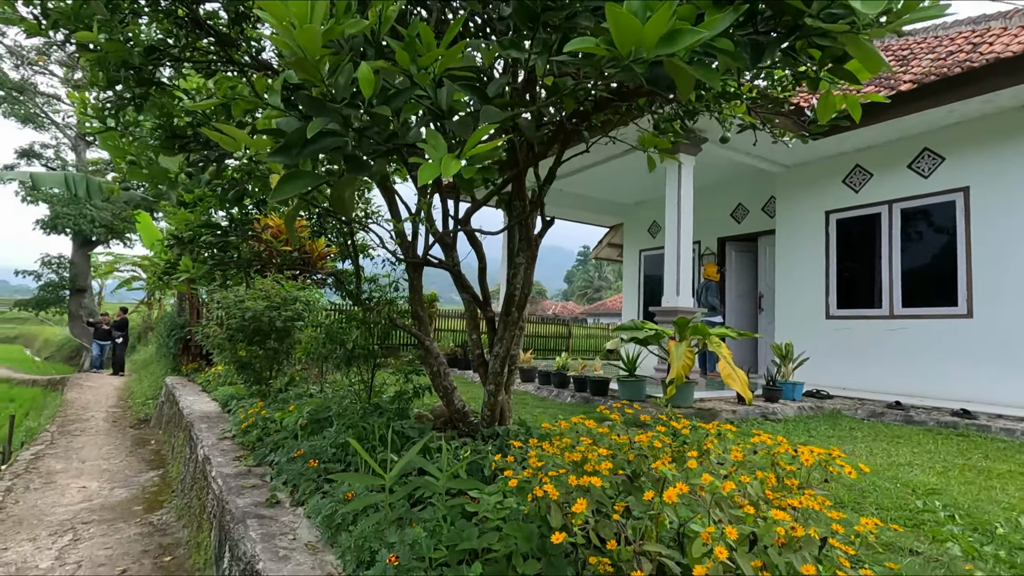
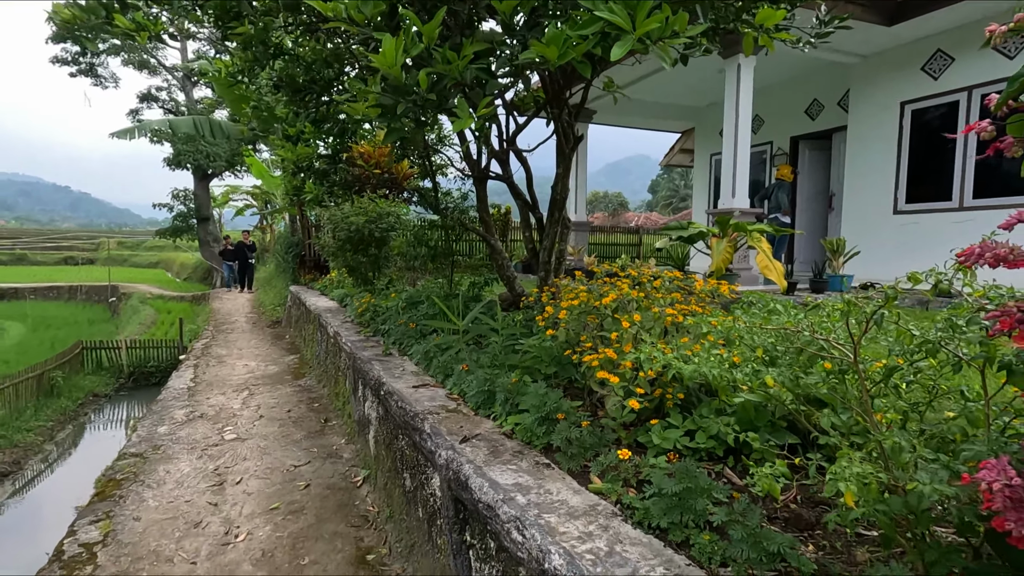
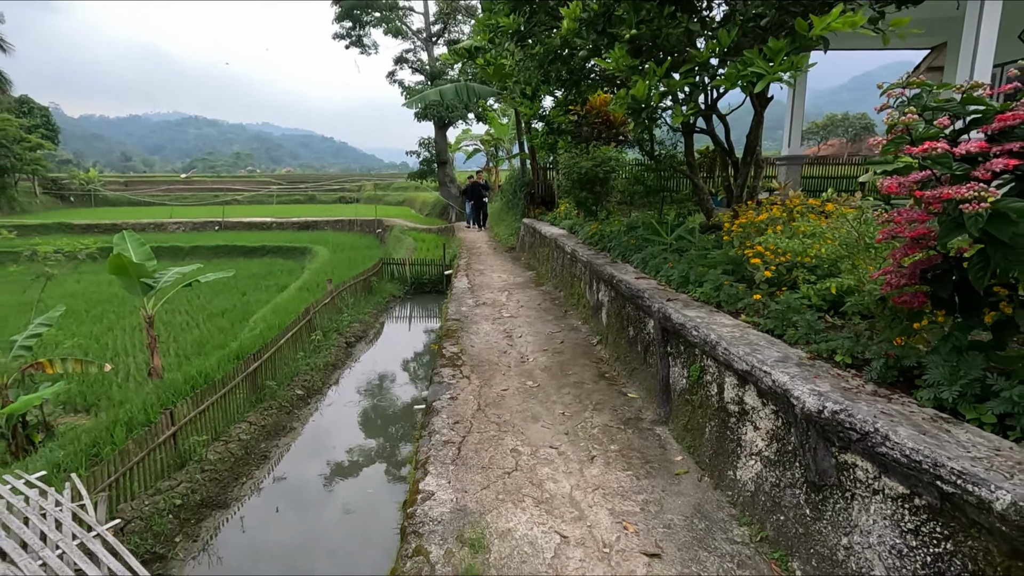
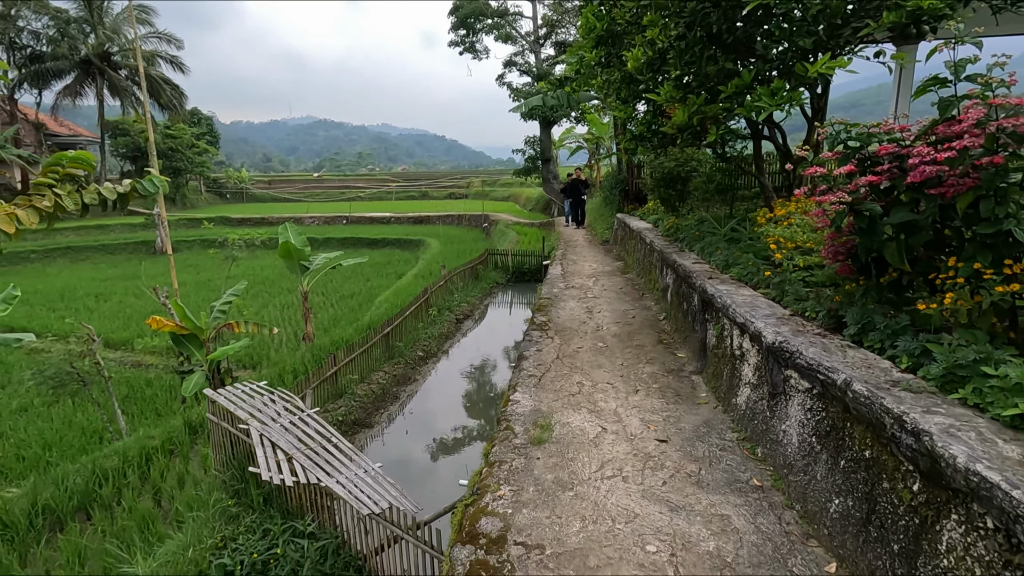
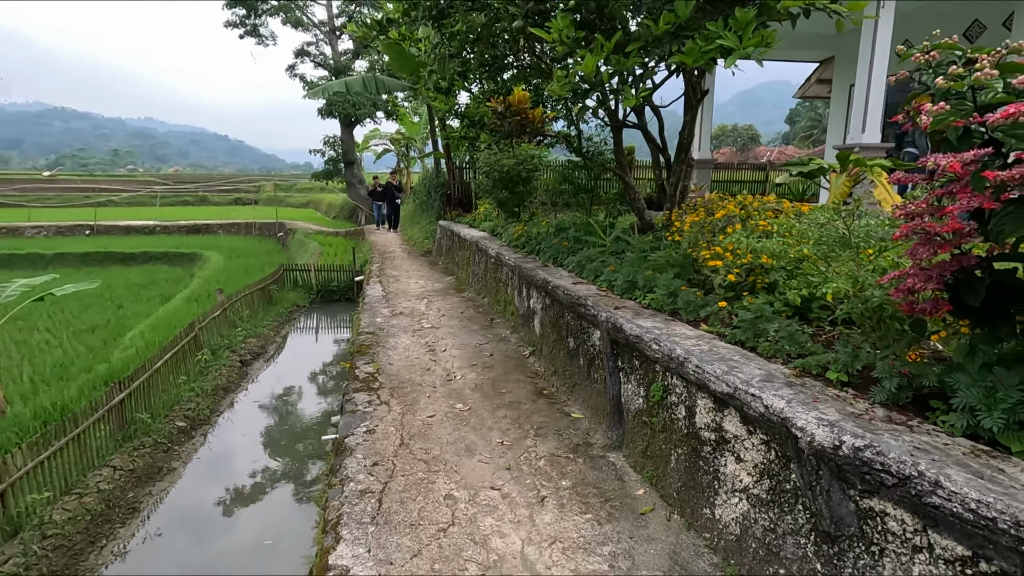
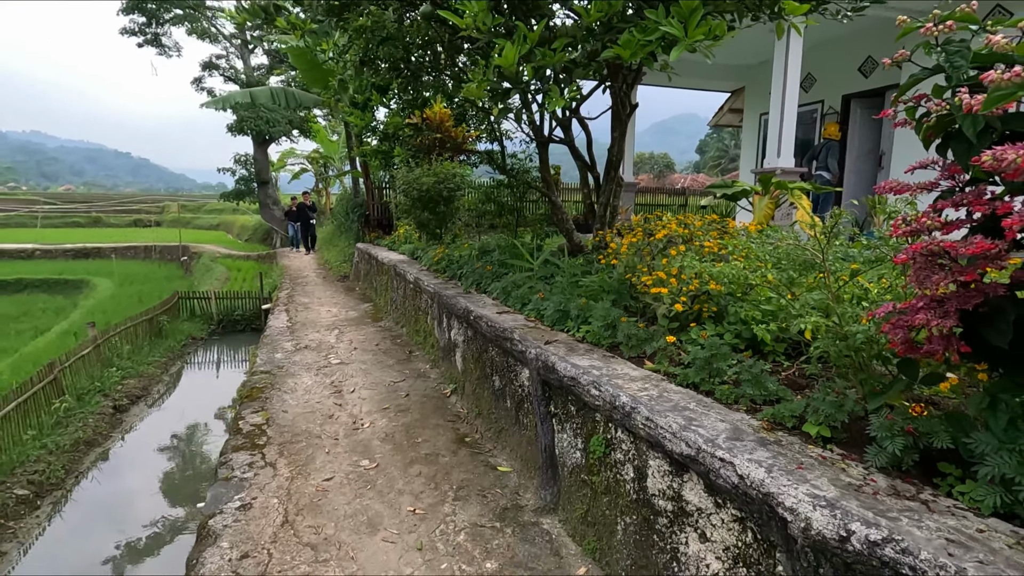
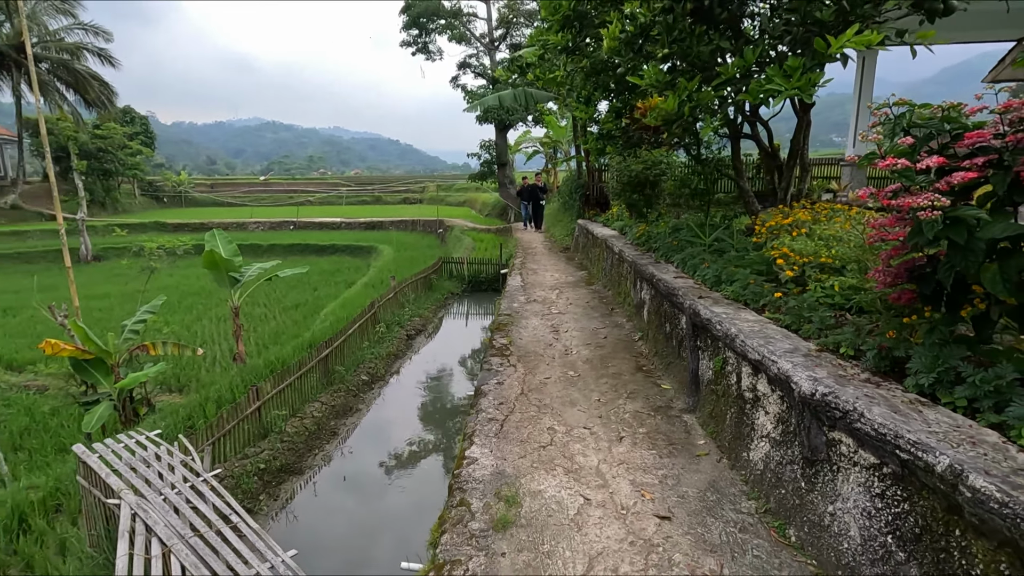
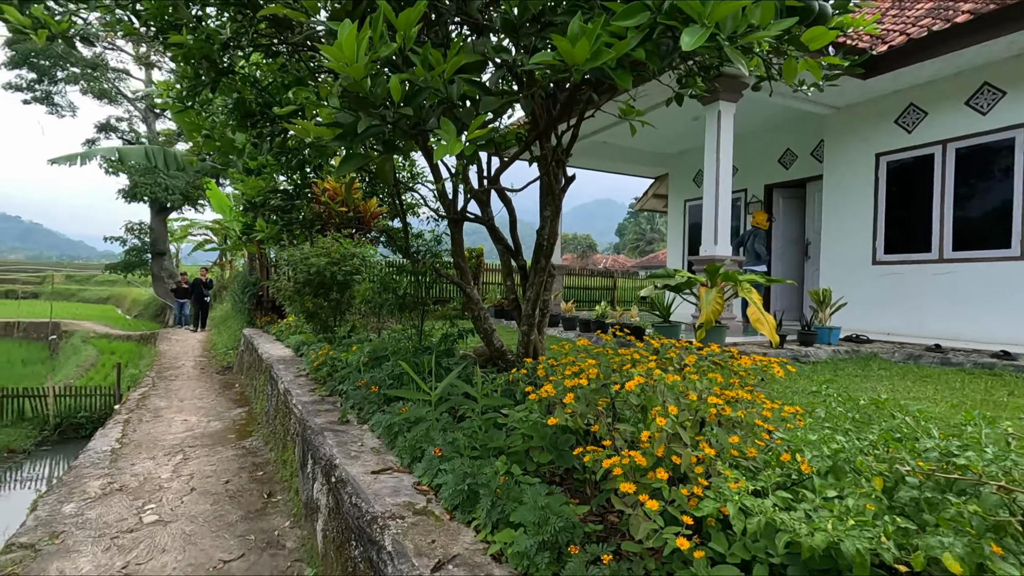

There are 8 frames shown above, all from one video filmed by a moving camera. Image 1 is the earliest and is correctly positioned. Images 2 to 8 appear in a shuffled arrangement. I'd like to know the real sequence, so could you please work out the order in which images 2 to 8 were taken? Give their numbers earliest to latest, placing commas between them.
8, 2, 6, 5, 3, 7, 4
